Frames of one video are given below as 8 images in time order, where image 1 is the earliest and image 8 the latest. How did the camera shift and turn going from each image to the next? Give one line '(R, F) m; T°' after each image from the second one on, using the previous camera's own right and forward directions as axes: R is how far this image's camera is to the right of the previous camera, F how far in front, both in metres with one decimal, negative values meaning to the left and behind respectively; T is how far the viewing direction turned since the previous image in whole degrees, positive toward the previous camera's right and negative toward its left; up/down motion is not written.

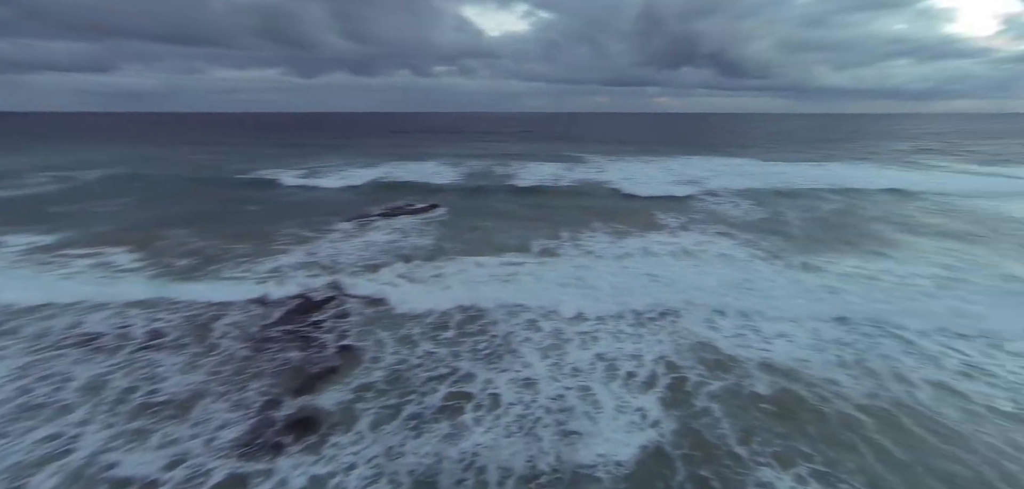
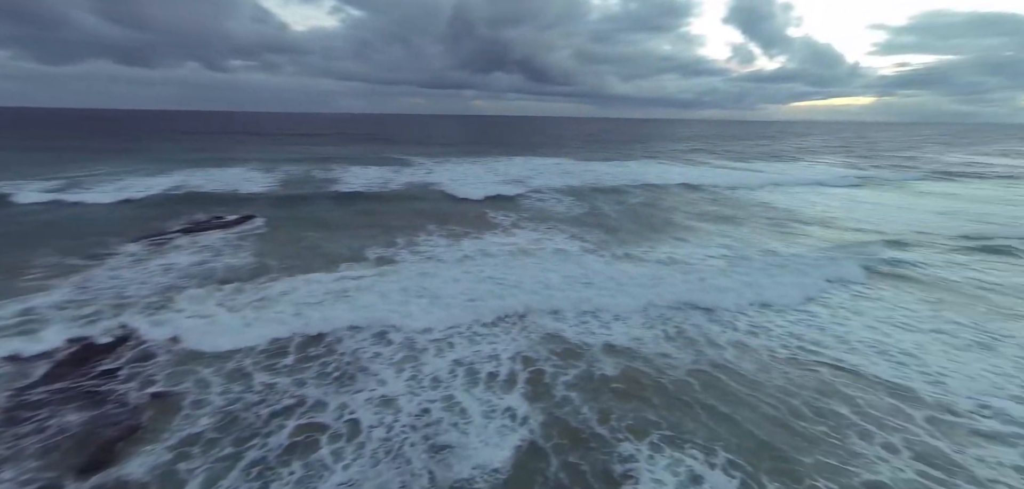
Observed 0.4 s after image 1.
(-0.3, +0.2) m; +20°
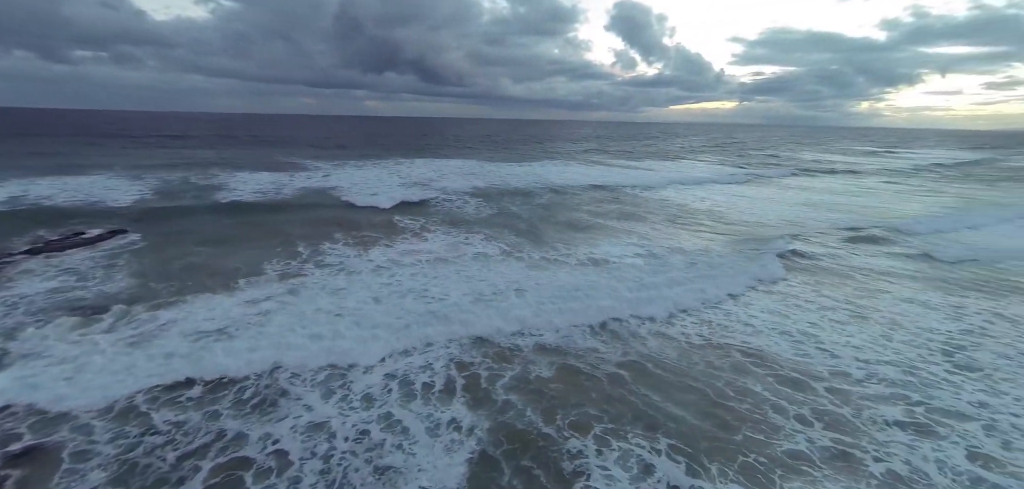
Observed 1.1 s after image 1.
(-0.4, +0.1) m; +11°
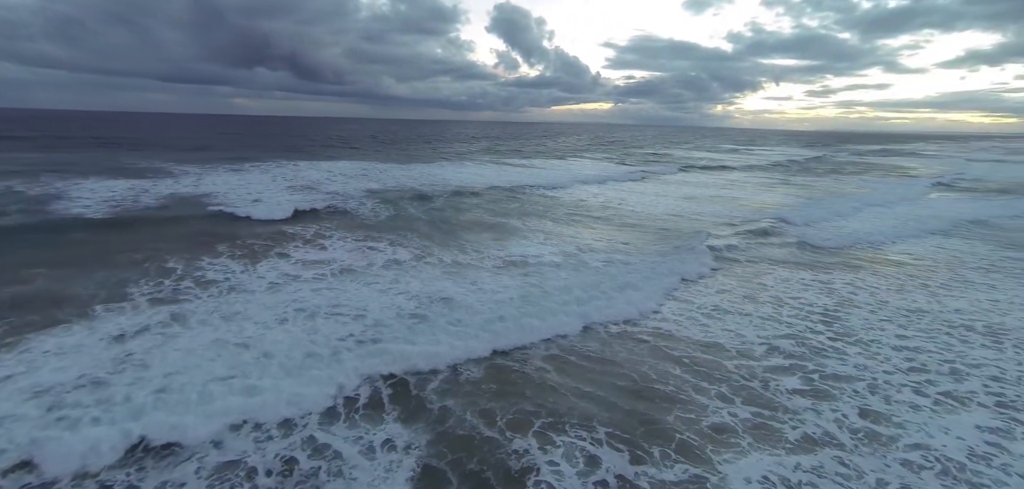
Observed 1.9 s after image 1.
(-0.4, +0.2) m; +12°
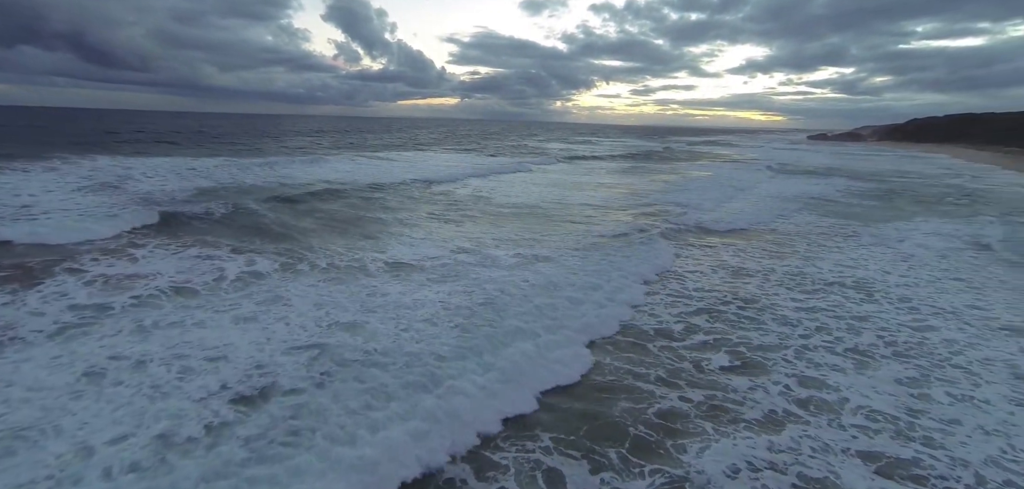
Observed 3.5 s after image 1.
(-0.6, +1.0) m; +16°
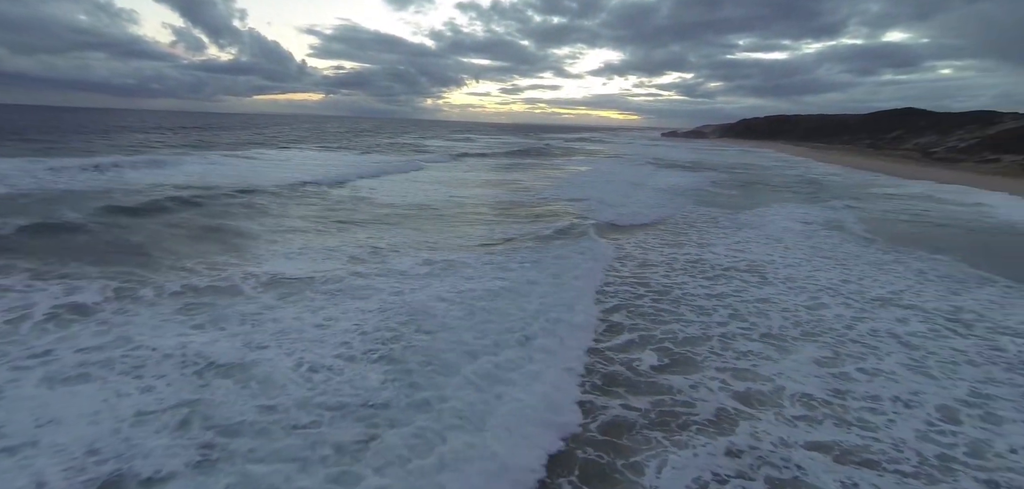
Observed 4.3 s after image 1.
(-0.4, +0.7) m; +14°
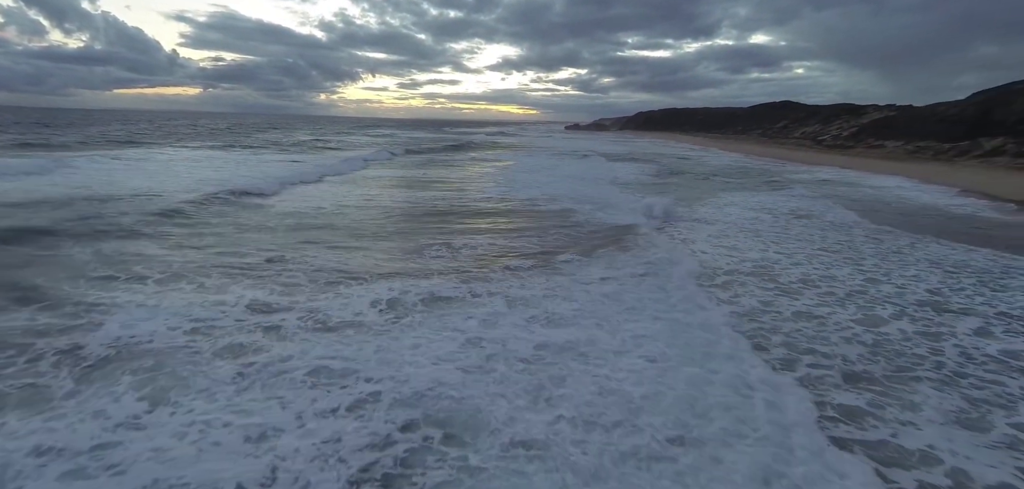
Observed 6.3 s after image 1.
(-0.8, +1.9) m; +11°
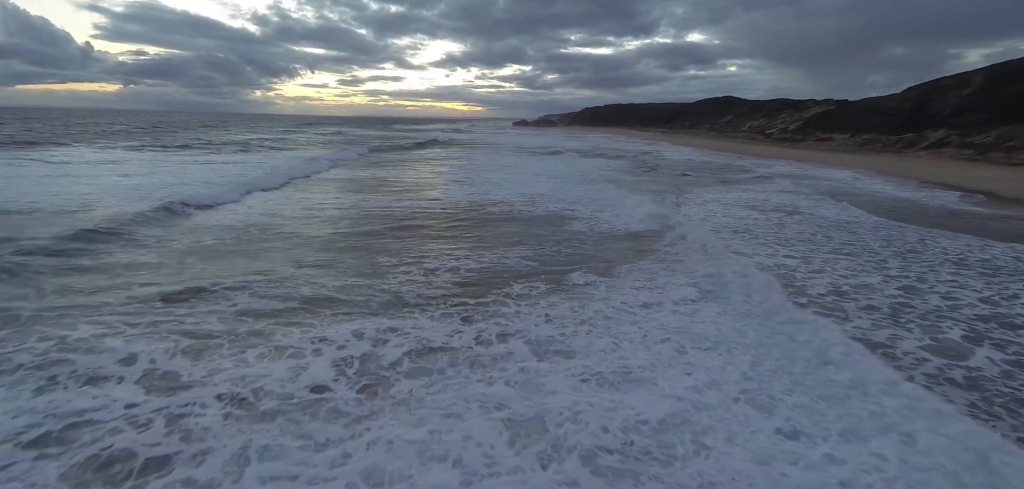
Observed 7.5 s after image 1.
(-0.5, +1.3) m; +6°
